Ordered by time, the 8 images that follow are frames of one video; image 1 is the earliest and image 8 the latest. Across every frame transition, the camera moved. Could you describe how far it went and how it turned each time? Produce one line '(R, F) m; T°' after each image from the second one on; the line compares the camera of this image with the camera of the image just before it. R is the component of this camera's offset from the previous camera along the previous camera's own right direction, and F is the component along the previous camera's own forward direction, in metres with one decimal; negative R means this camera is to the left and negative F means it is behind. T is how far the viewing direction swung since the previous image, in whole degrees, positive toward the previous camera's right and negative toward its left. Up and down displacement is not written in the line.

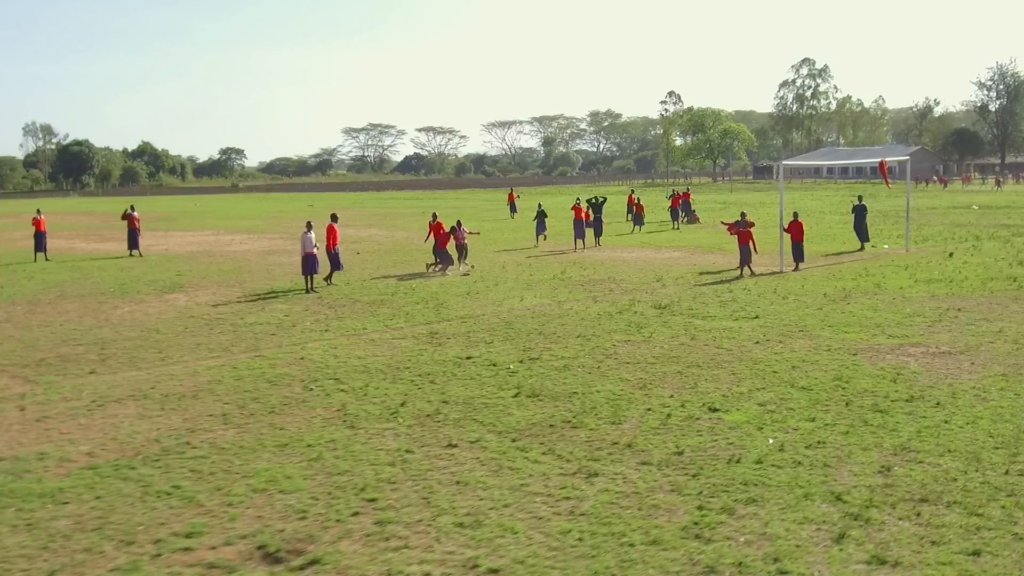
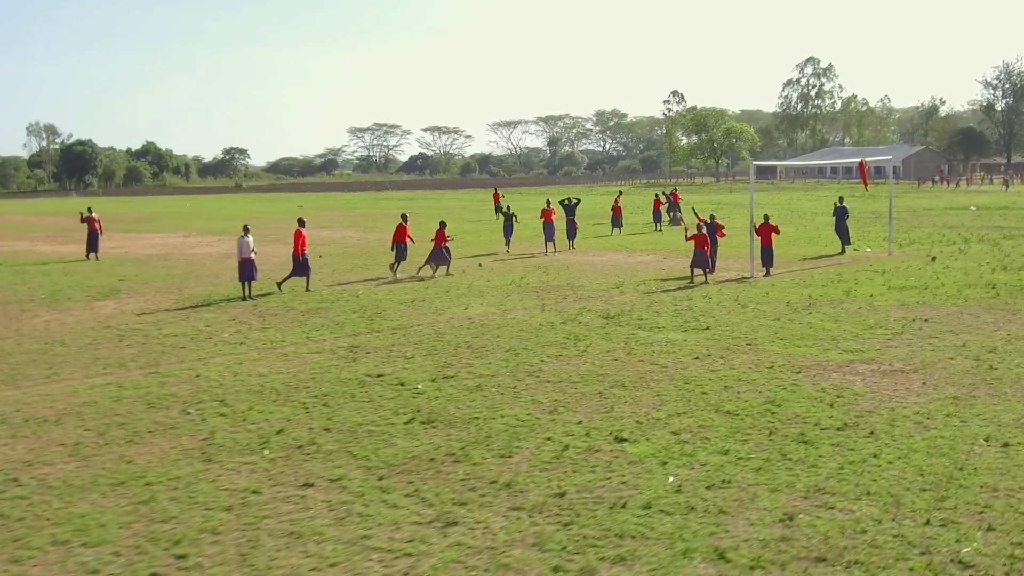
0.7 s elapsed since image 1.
(+0.8, +0.8) m; 0°
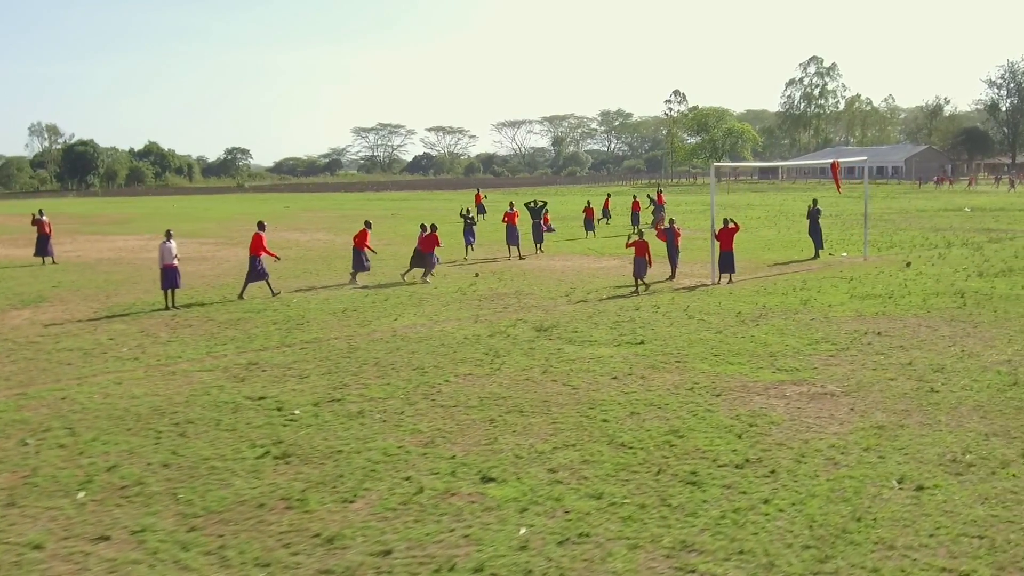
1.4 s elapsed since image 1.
(+0.9, +0.8) m; 0°
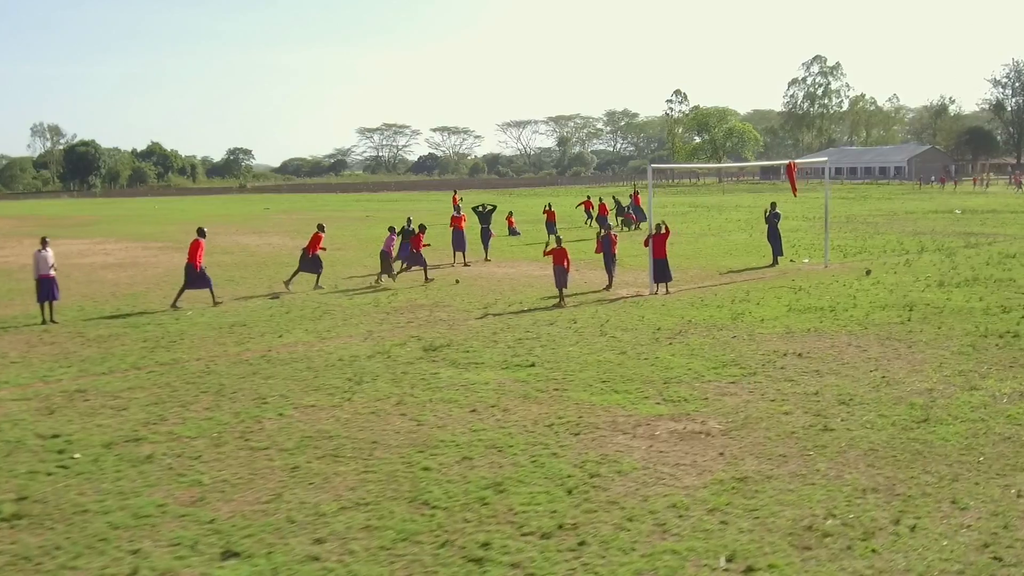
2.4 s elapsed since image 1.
(+1.3, +1.2) m; 0°
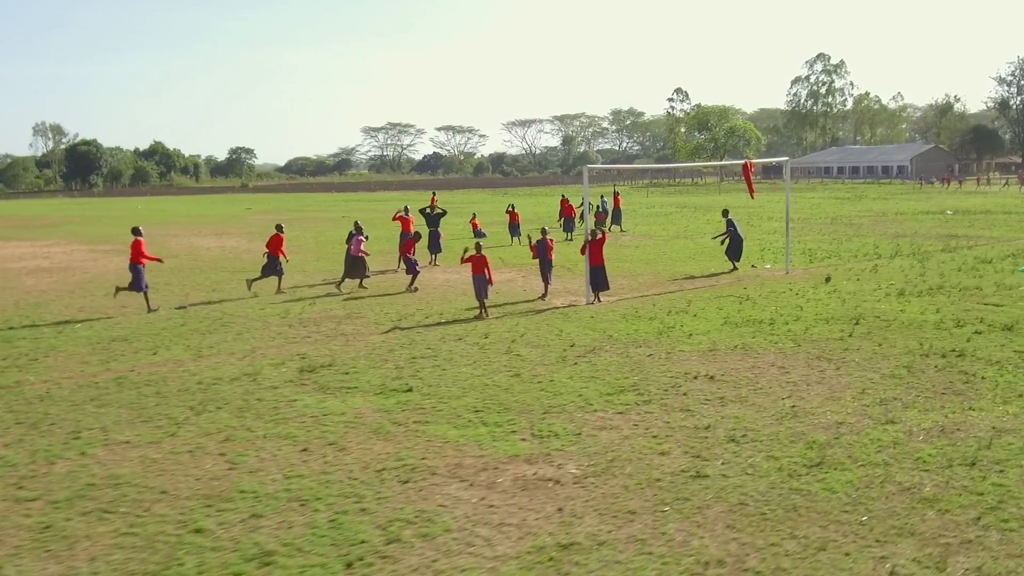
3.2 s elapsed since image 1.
(+1.1, +1.1) m; 0°
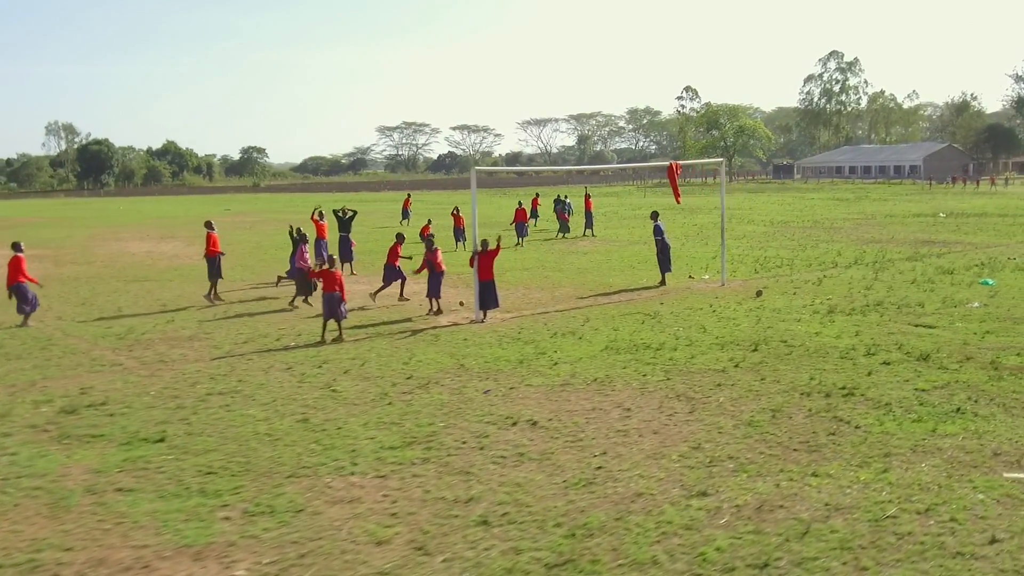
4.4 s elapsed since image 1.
(+1.7, +1.5) m; -1°
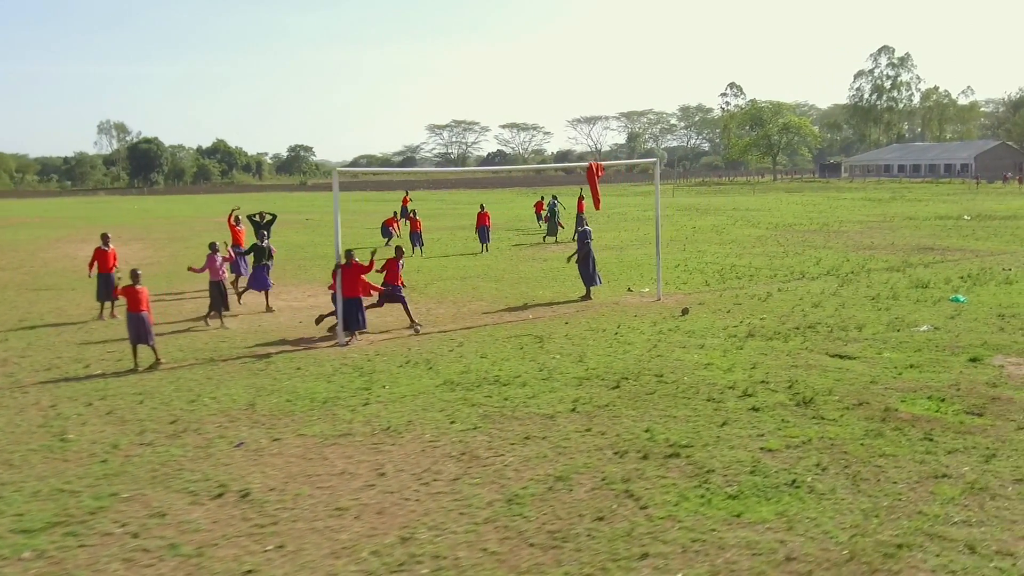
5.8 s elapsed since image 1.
(+2.0, +1.7) m; -3°
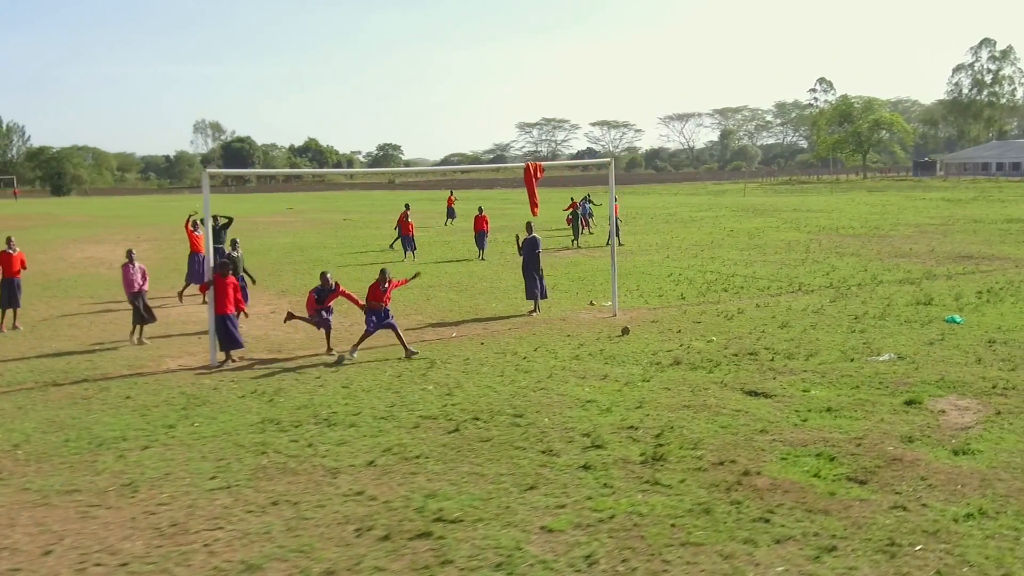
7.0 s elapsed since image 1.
(+2.0, +1.5) m; -5°
